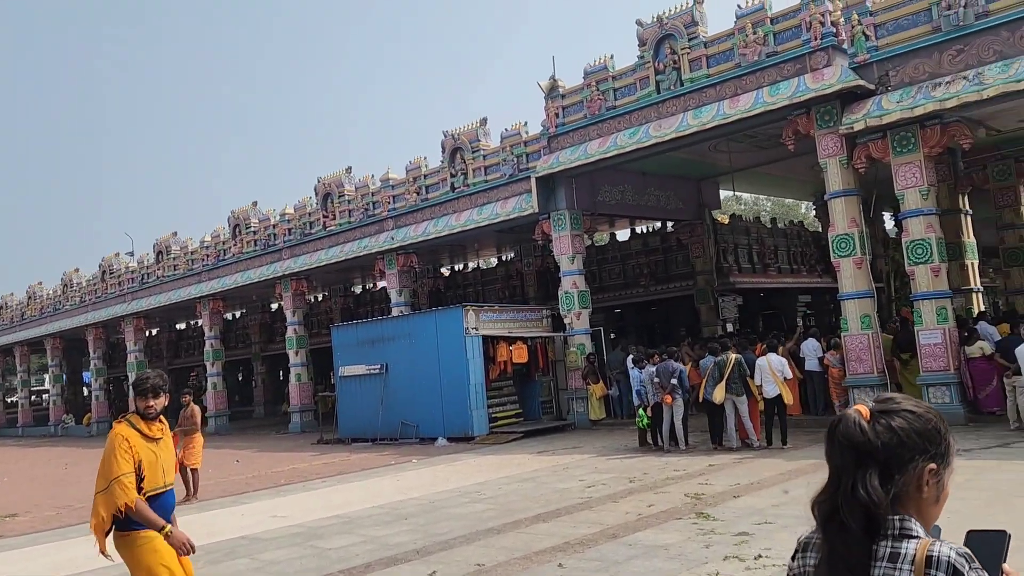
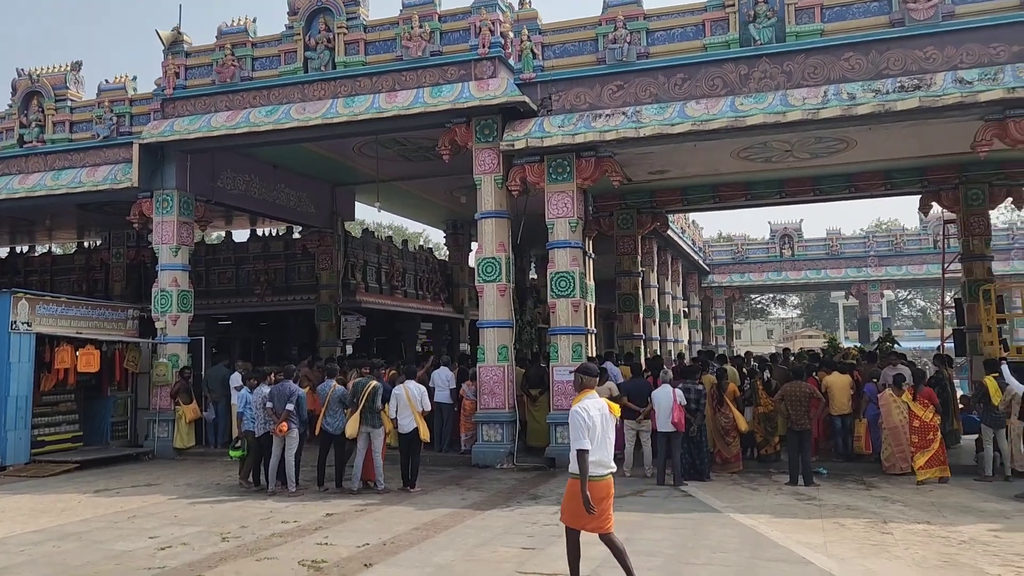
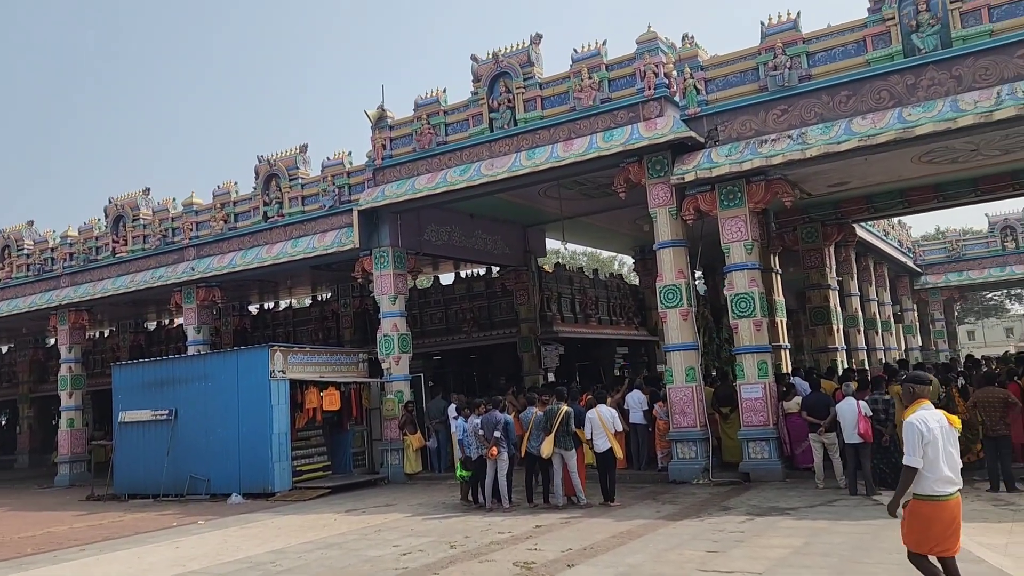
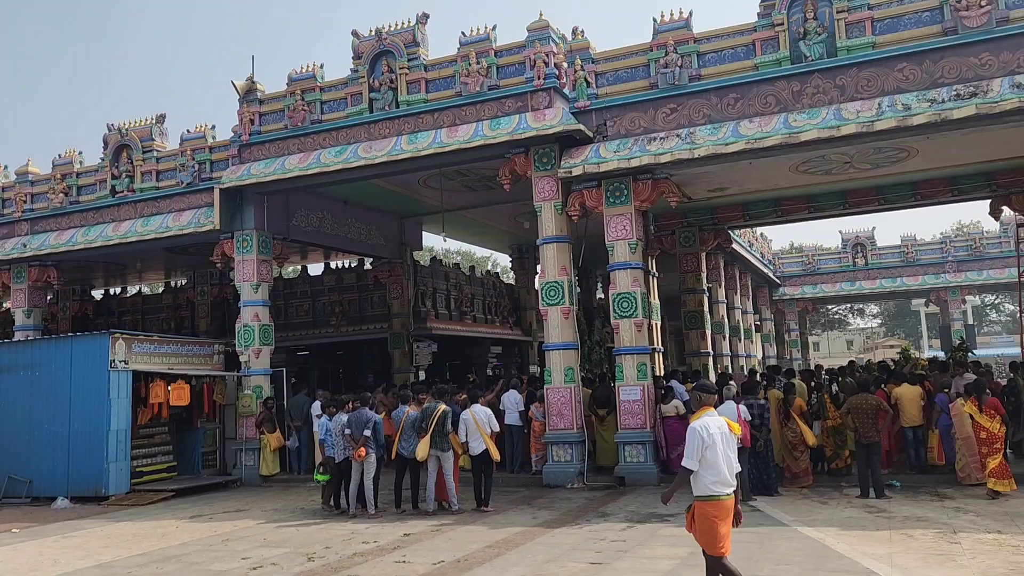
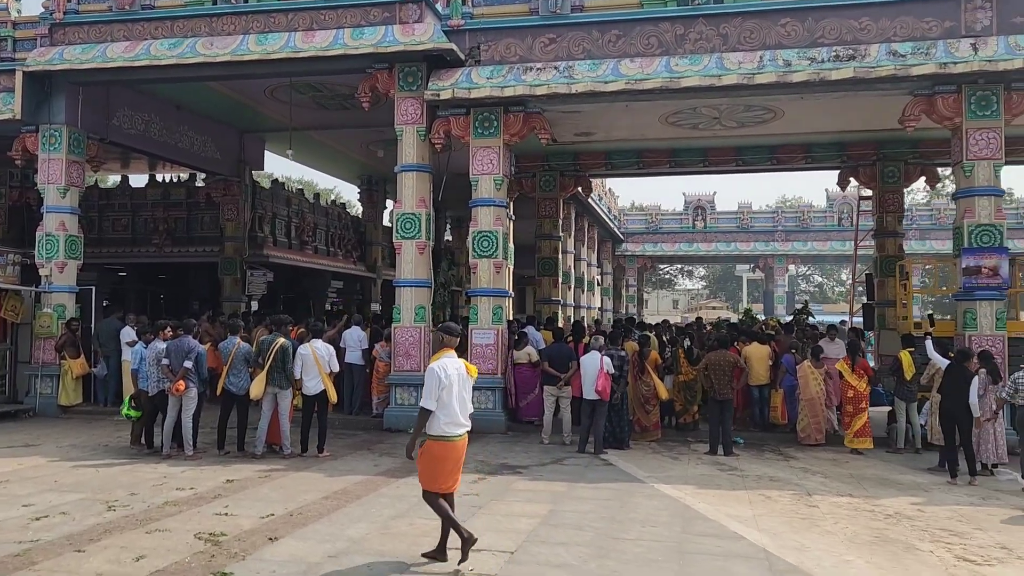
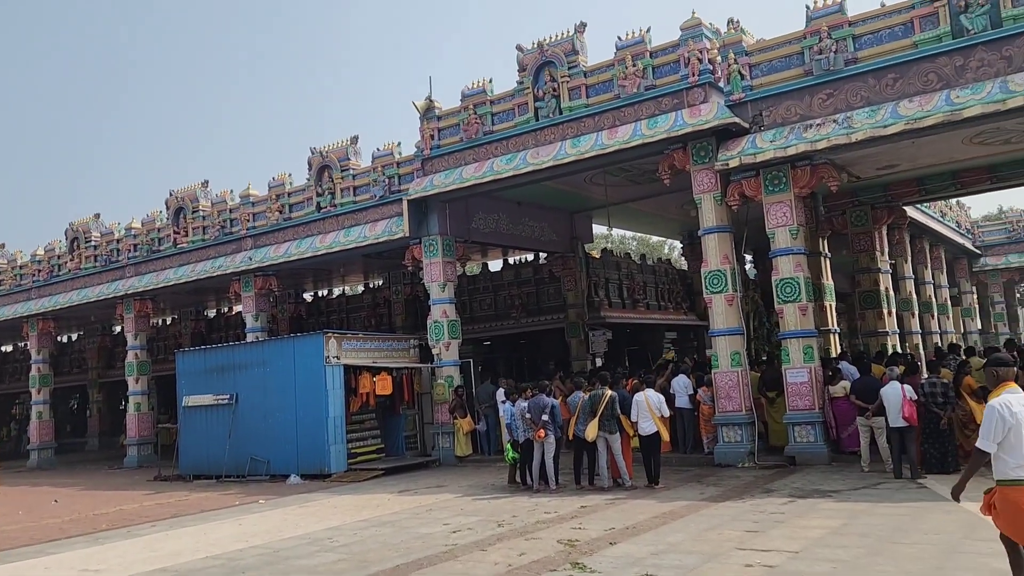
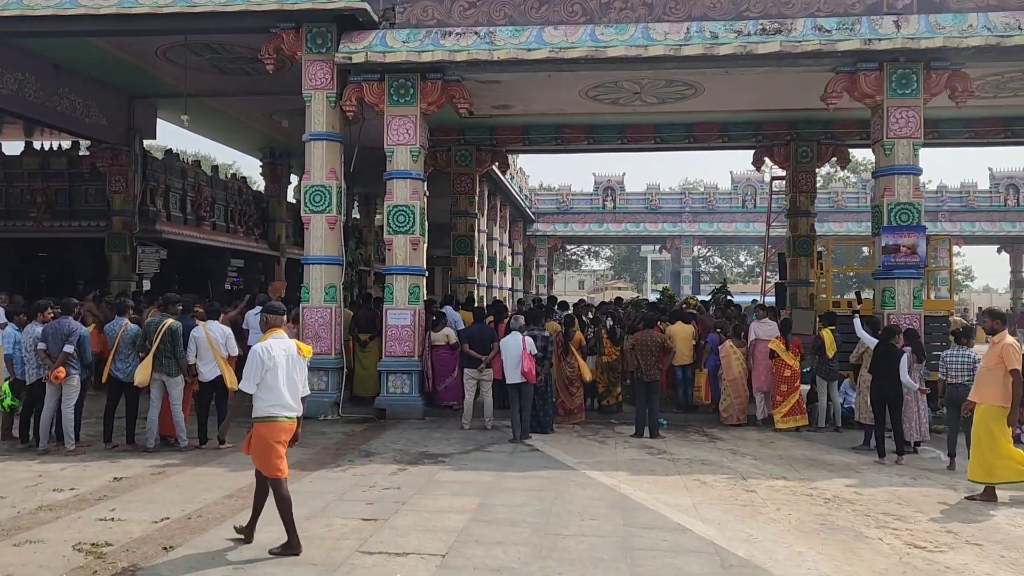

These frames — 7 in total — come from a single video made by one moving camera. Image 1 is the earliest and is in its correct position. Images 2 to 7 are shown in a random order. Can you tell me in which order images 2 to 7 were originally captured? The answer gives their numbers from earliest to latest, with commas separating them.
6, 3, 4, 2, 5, 7
